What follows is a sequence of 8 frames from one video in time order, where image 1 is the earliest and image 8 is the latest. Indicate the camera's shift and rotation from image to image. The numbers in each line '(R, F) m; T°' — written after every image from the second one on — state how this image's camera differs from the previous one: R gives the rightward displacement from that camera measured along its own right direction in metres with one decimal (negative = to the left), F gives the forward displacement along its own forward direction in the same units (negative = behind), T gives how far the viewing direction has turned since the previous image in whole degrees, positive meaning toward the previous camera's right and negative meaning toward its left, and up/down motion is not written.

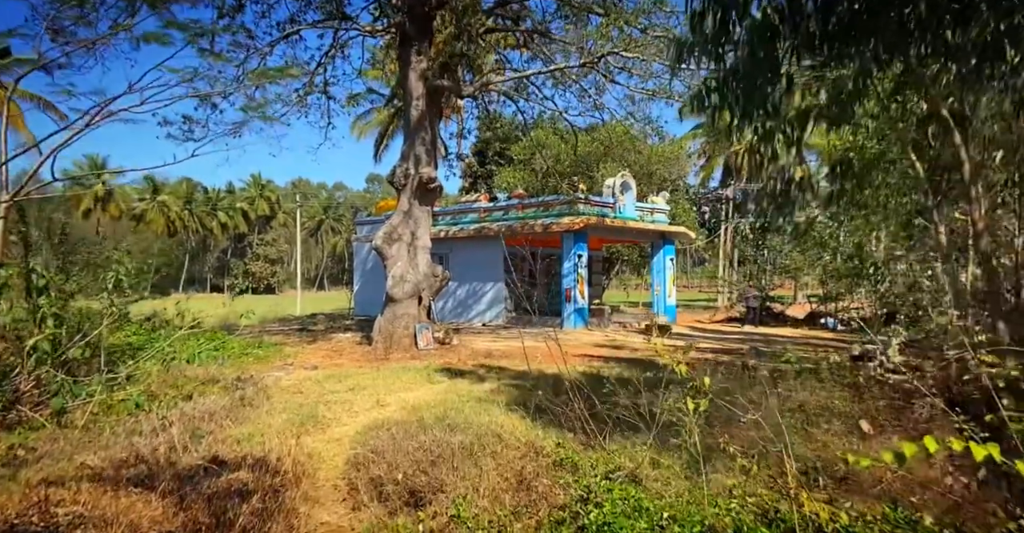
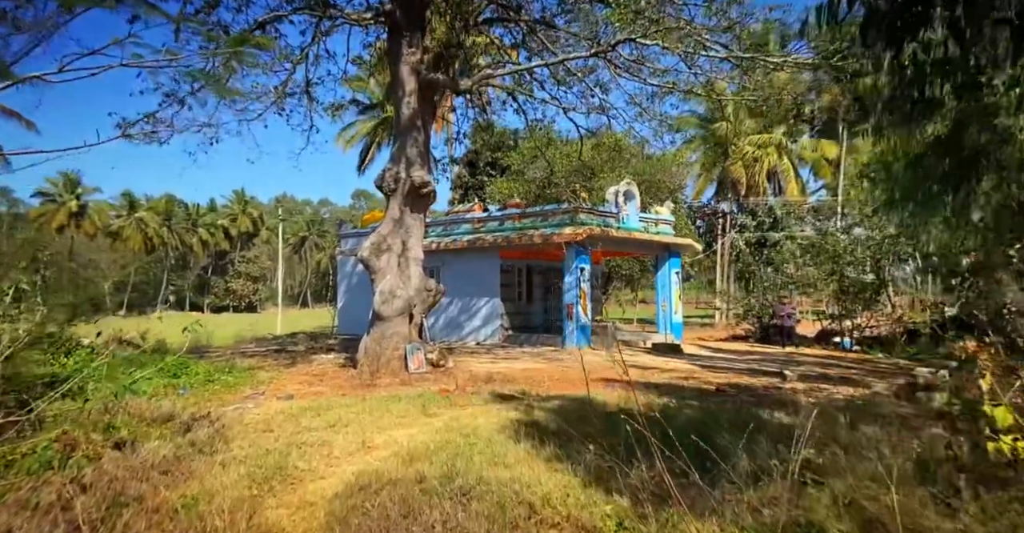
(-0.3, +1.4) m; +1°
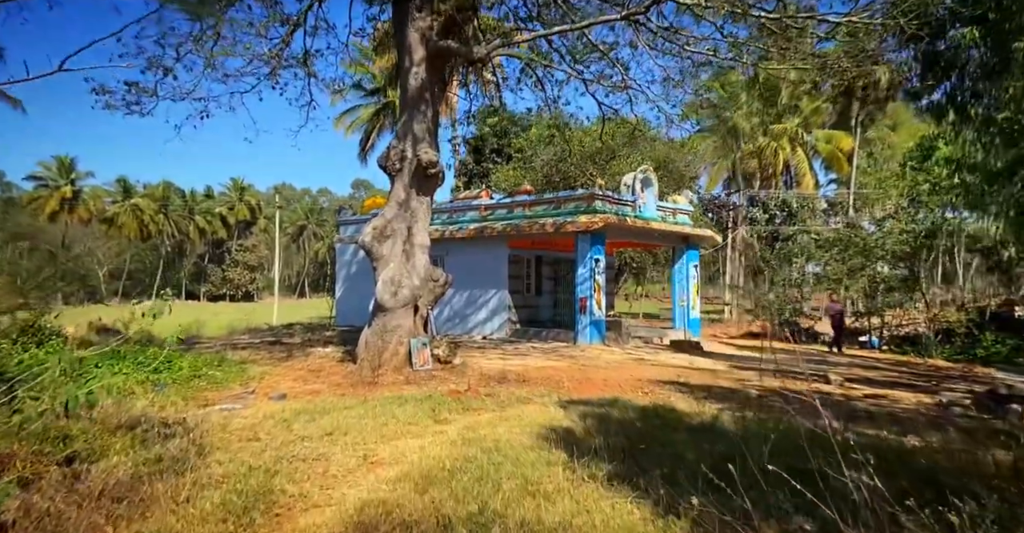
(-0.3, +1.0) m; 0°
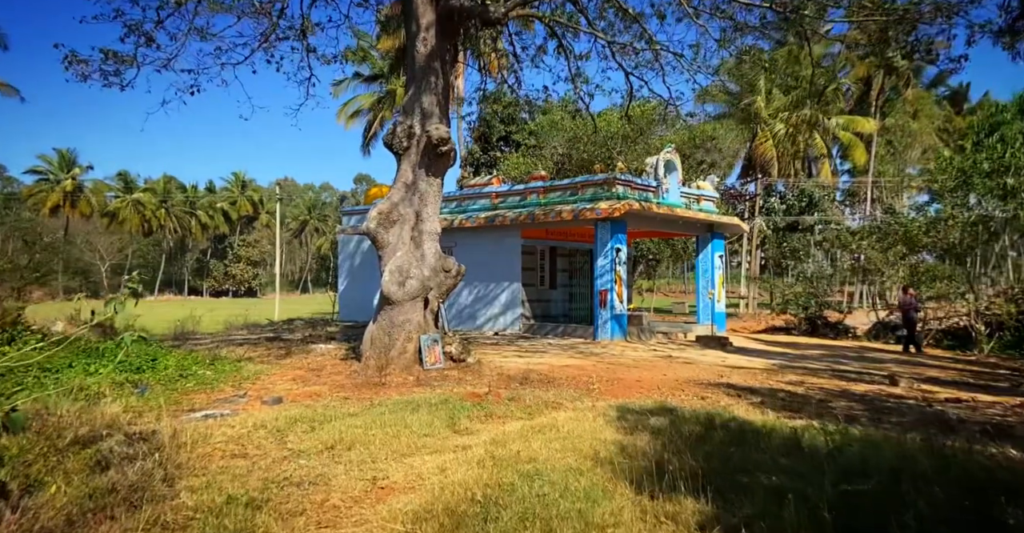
(-0.3, +1.0) m; 0°
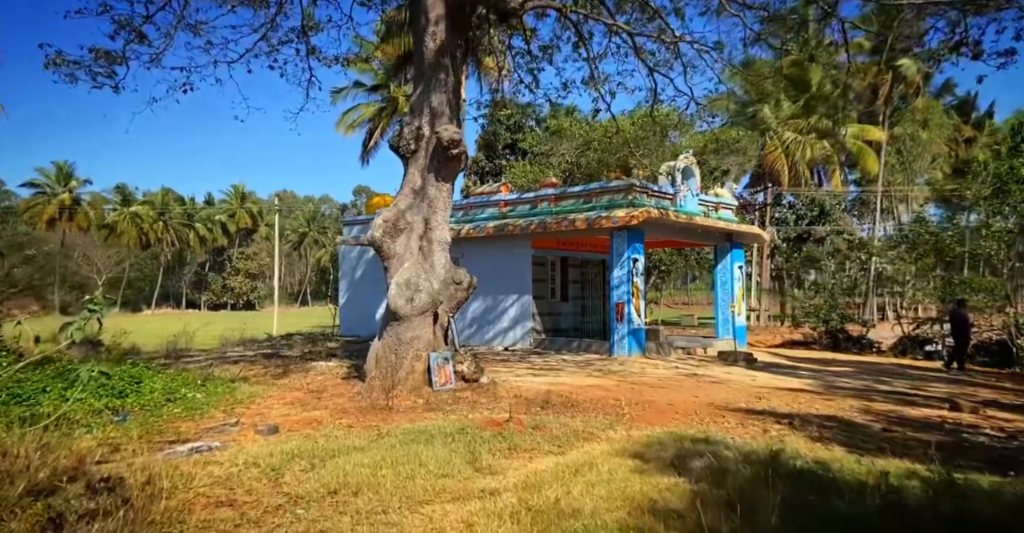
(-0.2, +0.8) m; 0°
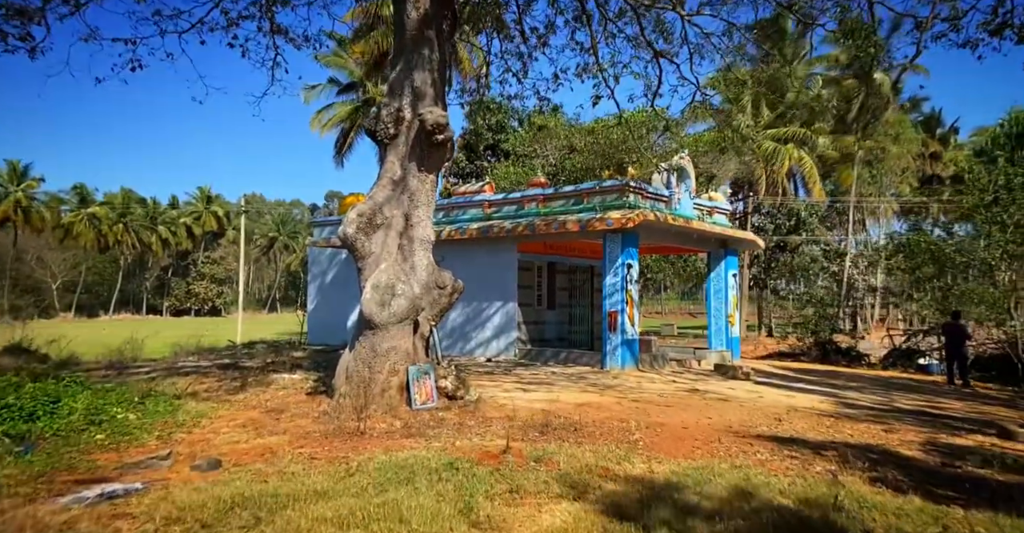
(-0.2, +1.1) m; +2°
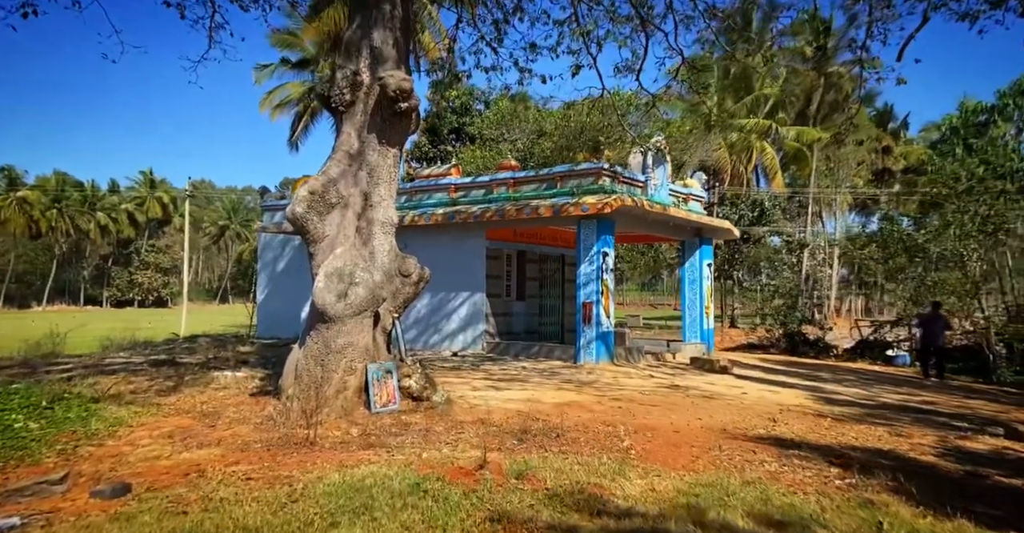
(-0.1, +0.9) m; +3°
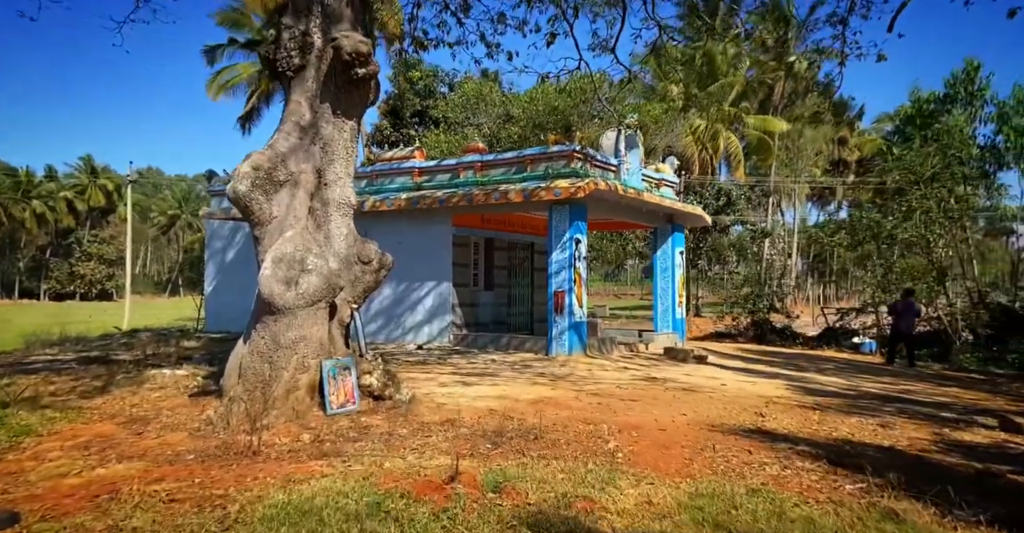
(-0.1, +0.6) m; +3°
